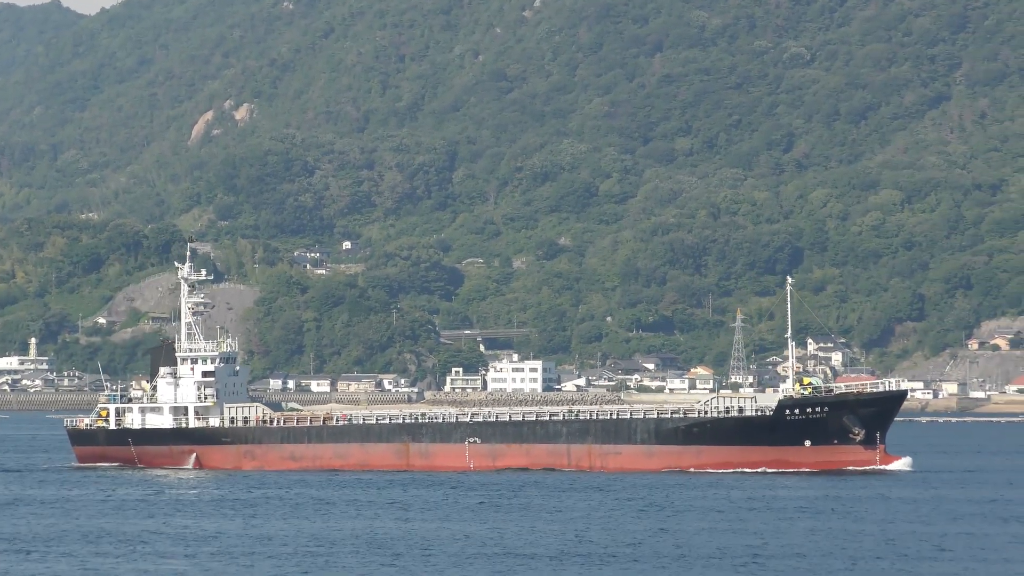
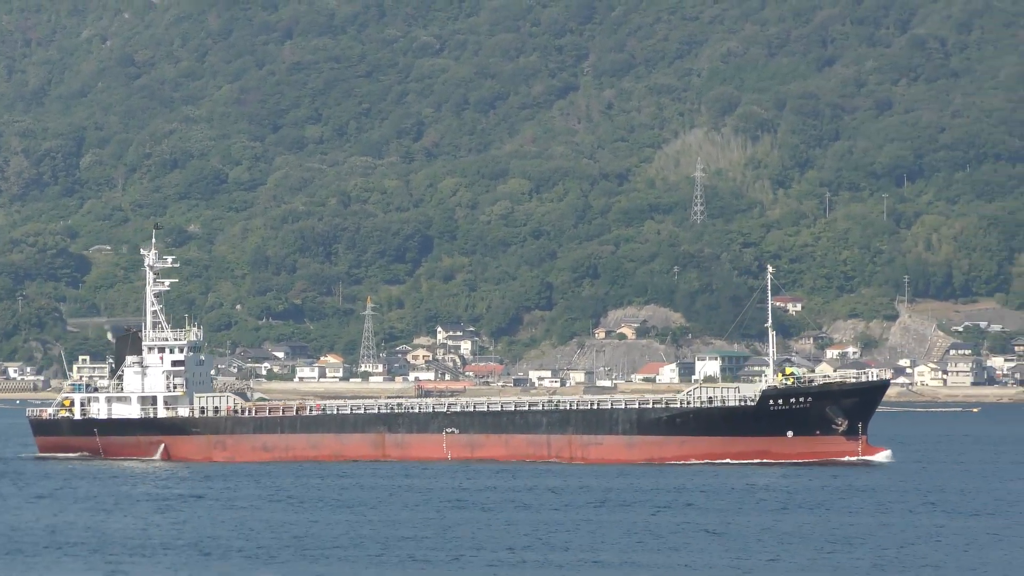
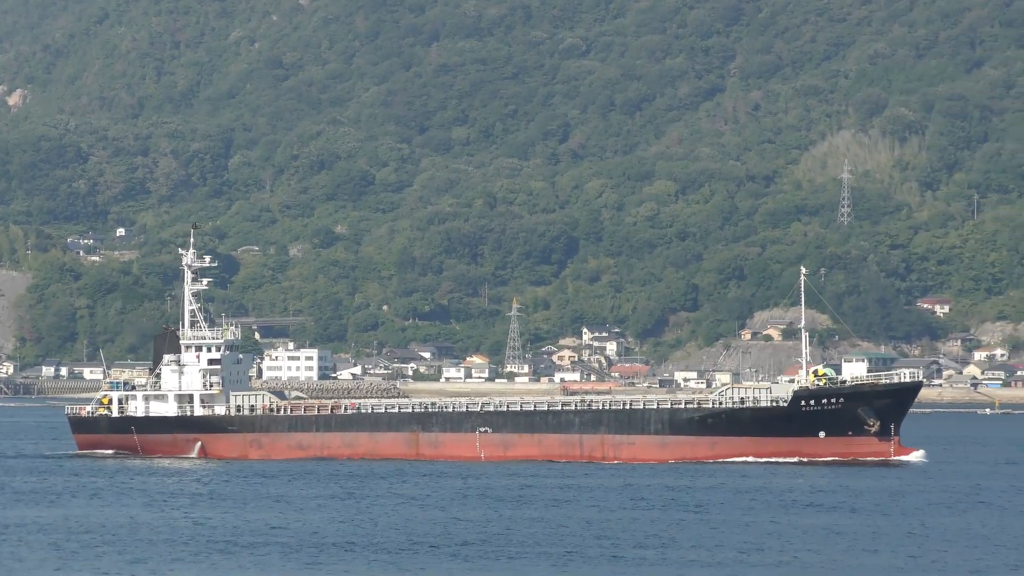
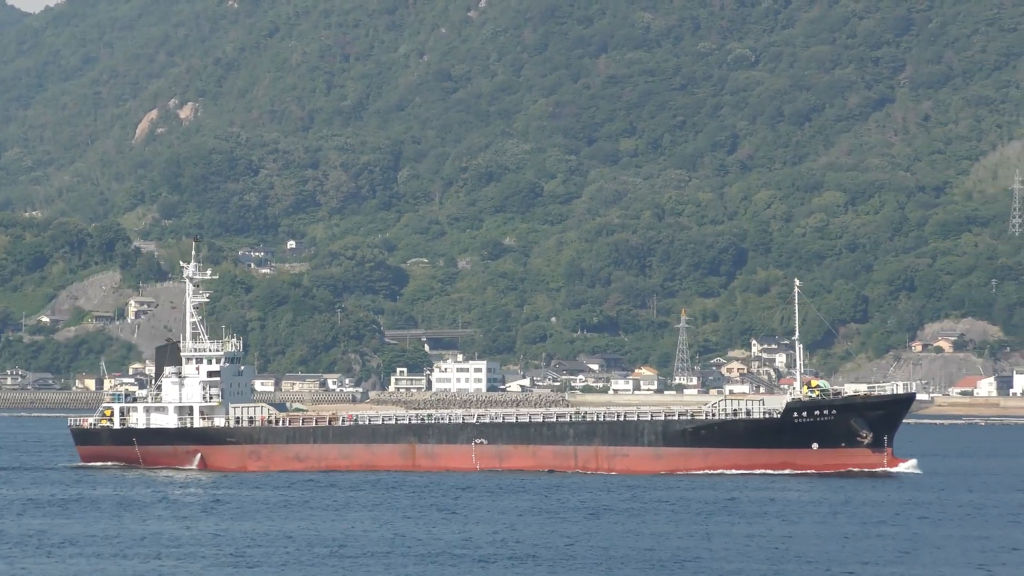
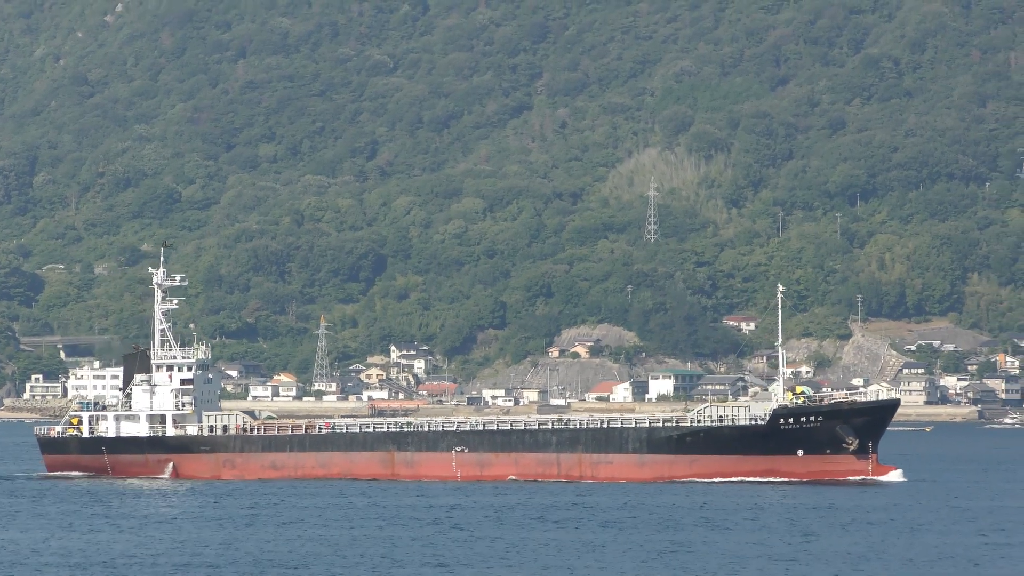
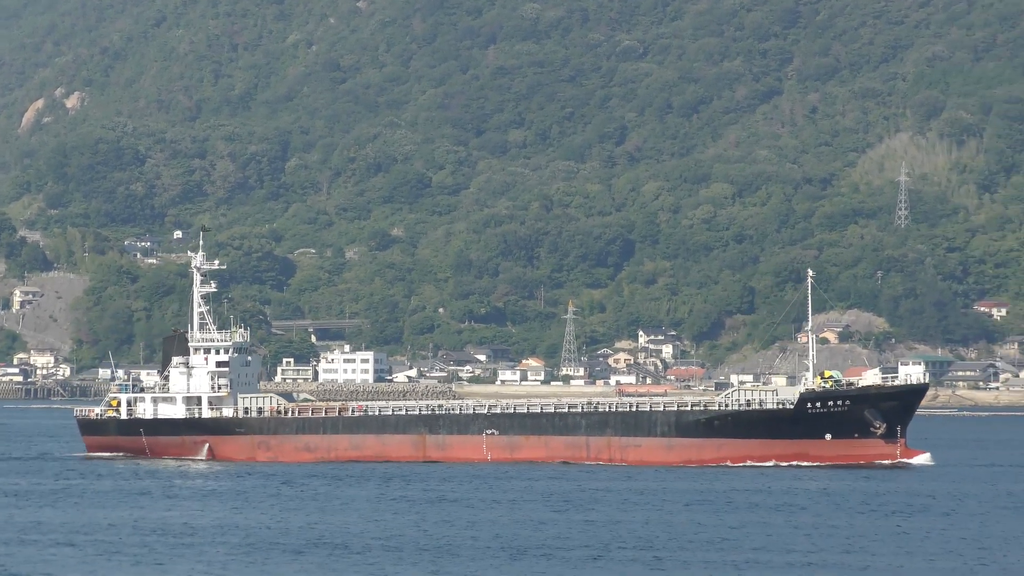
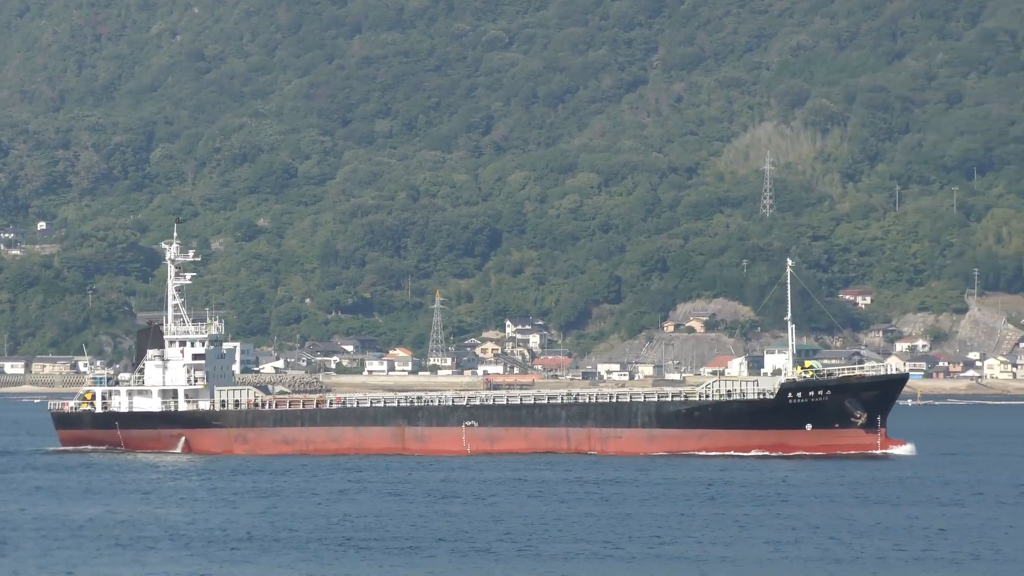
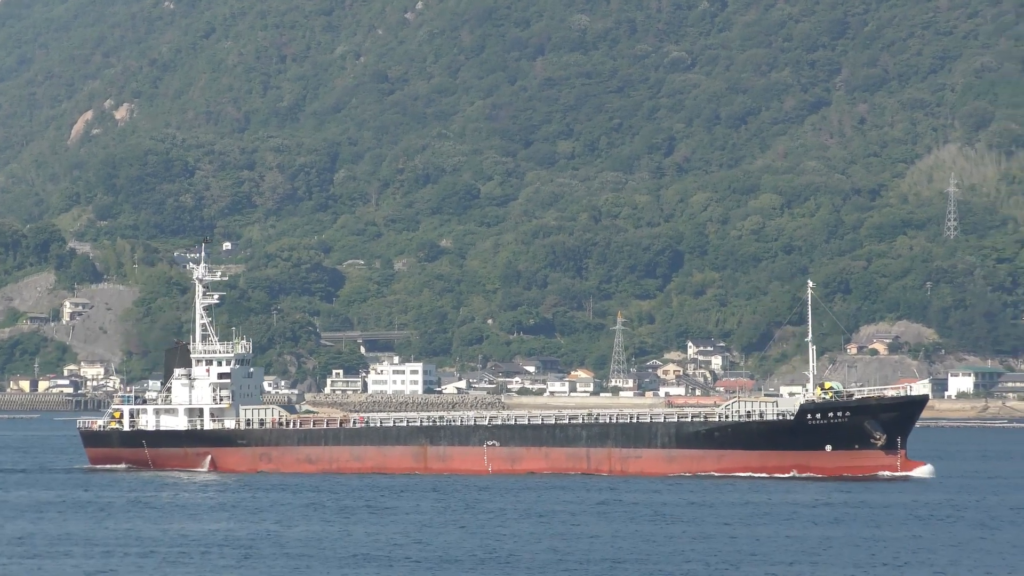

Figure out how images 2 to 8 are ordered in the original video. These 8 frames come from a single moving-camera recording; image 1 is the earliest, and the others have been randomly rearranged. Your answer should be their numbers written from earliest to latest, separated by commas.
4, 8, 6, 3, 7, 2, 5
